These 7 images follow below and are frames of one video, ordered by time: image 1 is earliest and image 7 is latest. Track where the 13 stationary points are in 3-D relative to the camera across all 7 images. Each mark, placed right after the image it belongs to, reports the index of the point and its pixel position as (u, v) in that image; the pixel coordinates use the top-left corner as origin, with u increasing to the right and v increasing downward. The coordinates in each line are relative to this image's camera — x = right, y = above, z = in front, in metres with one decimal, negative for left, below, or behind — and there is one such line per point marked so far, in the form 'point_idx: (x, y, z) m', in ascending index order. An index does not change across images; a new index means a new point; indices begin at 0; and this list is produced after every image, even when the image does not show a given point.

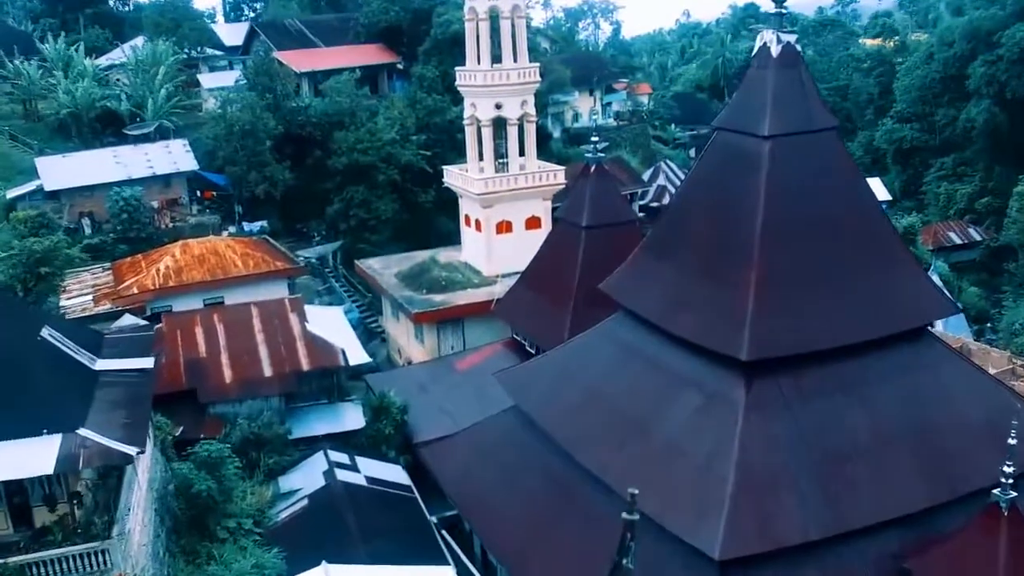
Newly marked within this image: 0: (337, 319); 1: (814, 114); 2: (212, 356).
0: (-3.3, -0.6, +18.3) m
1: (+3.7, +2.1, +11.9) m
2: (-5.0, -1.1, +16.2) m
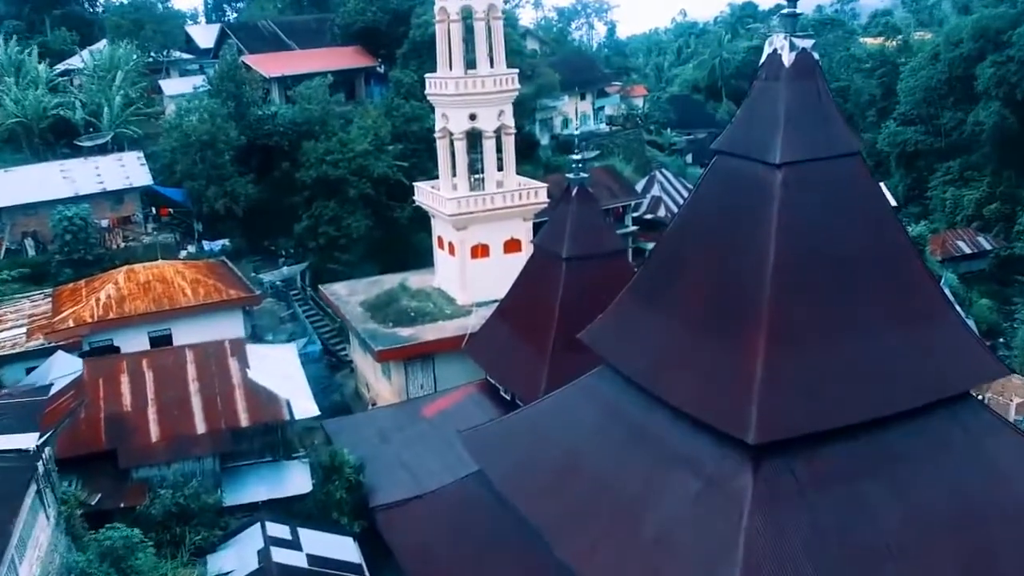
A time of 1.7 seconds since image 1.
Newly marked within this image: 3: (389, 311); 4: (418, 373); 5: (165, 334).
0: (-3.7, -1.2, +16.2) m
1: (+3.3, +1.6, +9.9) m
2: (-5.4, -1.8, +14.1) m
3: (-2.5, -0.5, +19.2) m
4: (-1.8, -1.6, +18.2) m
5: (-7.0, -0.9, +19.6) m
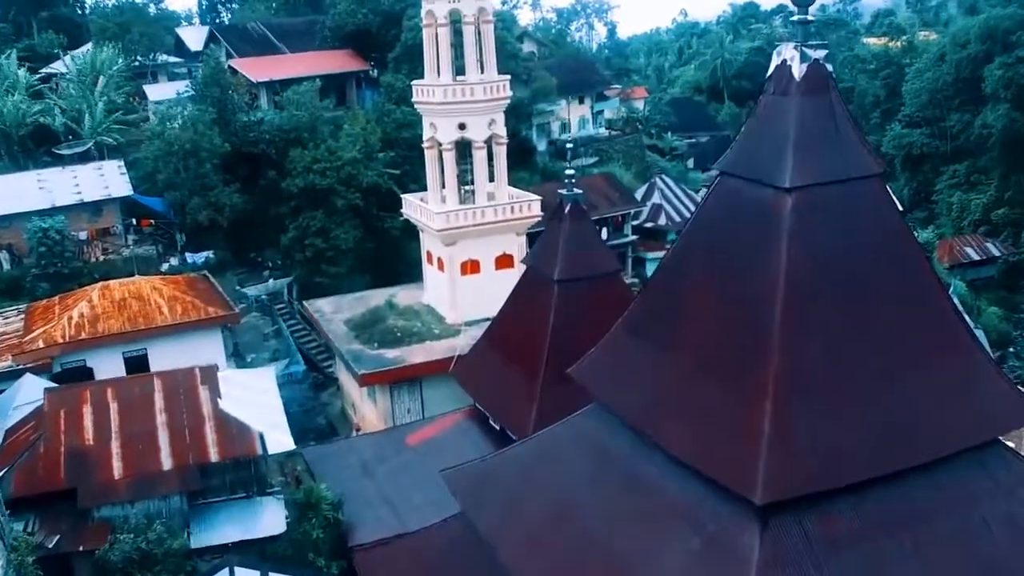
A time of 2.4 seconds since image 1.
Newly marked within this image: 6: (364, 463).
0: (-3.9, -1.6, +15.3) m
1: (+3.1, +1.2, +8.9) m
2: (-5.6, -2.1, +13.2) m
3: (-2.6, -0.8, +18.2) m
4: (-1.9, -1.9, +17.3) m
5: (-7.2, -1.3, +18.7) m
6: (-2.4, -2.8, +15.4) m
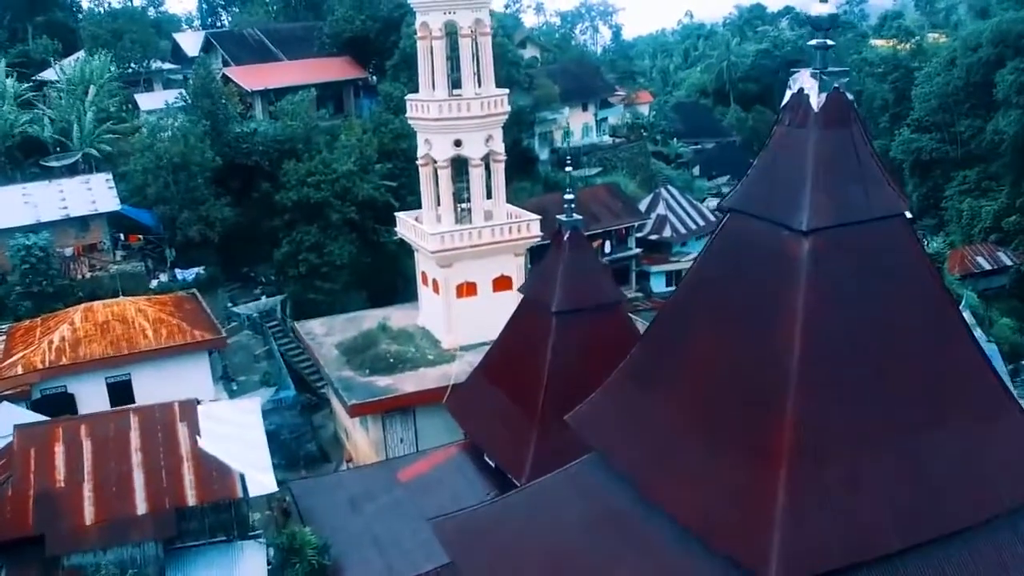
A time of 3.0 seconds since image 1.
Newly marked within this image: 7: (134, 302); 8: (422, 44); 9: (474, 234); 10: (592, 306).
0: (-4.0, -2.0, +14.5) m
1: (+3.0, +0.8, +8.1) m
2: (-5.7, -2.5, +12.5) m
3: (-2.7, -1.2, +17.5) m
4: (-2.0, -2.4, +16.5) m
5: (-7.2, -1.7, +18.0) m
6: (-2.4, -3.2, +14.6) m
7: (-7.6, -0.3, +19.3) m
8: (-1.6, +4.3, +17.0) m
9: (-0.7, +1.0, +17.1) m
10: (+1.1, -0.2, +13.1) m
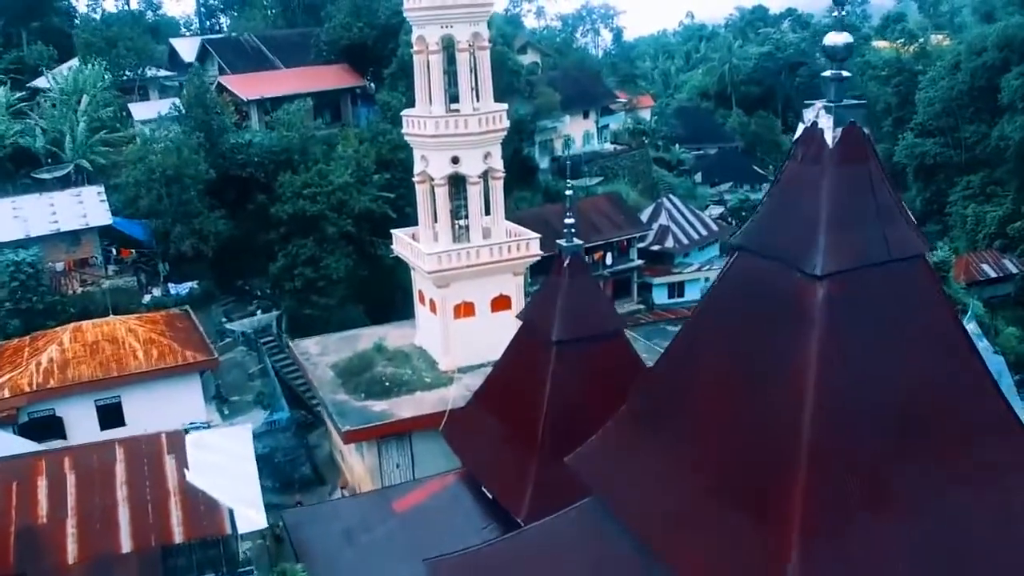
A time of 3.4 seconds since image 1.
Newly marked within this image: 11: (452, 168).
0: (-4.0, -2.4, +14.1) m
1: (+3.0, +0.4, +7.7) m
2: (-5.7, -2.9, +12.0) m
3: (-2.7, -1.6, +17.1) m
4: (-2.0, -2.7, +16.1) m
5: (-7.2, -2.1, +17.6) m
6: (-2.4, -3.6, +14.2) m
7: (-7.6, -0.6, +18.9) m
8: (-1.6, +3.9, +16.6) m
9: (-0.7, +0.6, +16.7) m
10: (+1.1, -0.6, +12.6) m
11: (-1.0, +2.1, +16.6) m
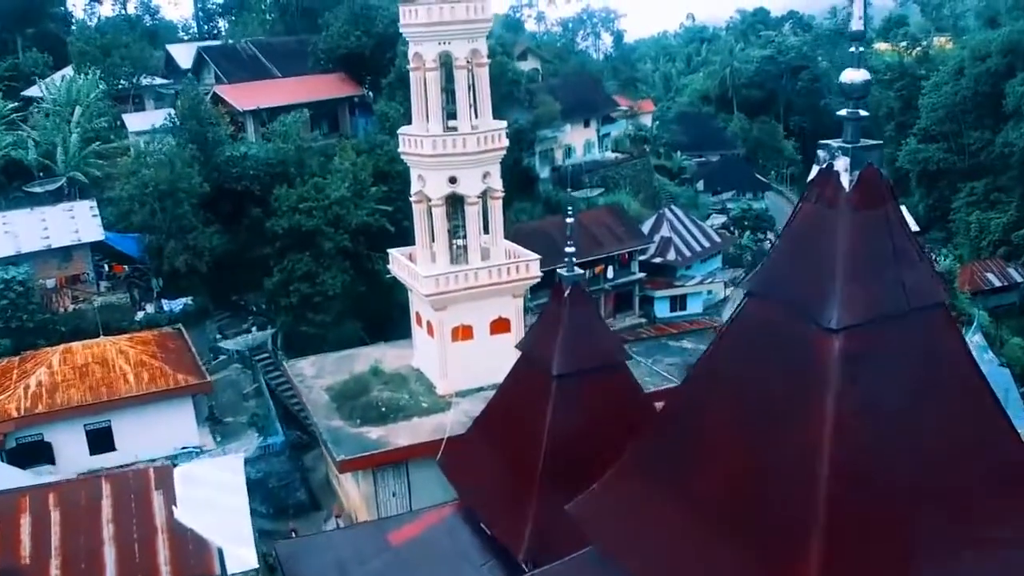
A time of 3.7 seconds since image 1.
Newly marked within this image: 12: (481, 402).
0: (-4.0, -2.8, +13.7) m
1: (+3.0, 0.0, +7.3) m
2: (-5.7, -3.3, +11.6) m
3: (-2.7, -2.0, +16.6) m
4: (-2.0, -3.1, +15.7) m
5: (-7.2, -2.5, +17.2) m
6: (-2.4, -3.9, +13.8) m
7: (-7.6, -1.0, +18.5) m
8: (-1.6, +3.6, +16.2) m
9: (-0.7, +0.2, +16.3) m
10: (+1.0, -1.0, +12.2) m
11: (-1.0, +1.7, +16.2) m
12: (-0.6, -2.0, +16.7) m
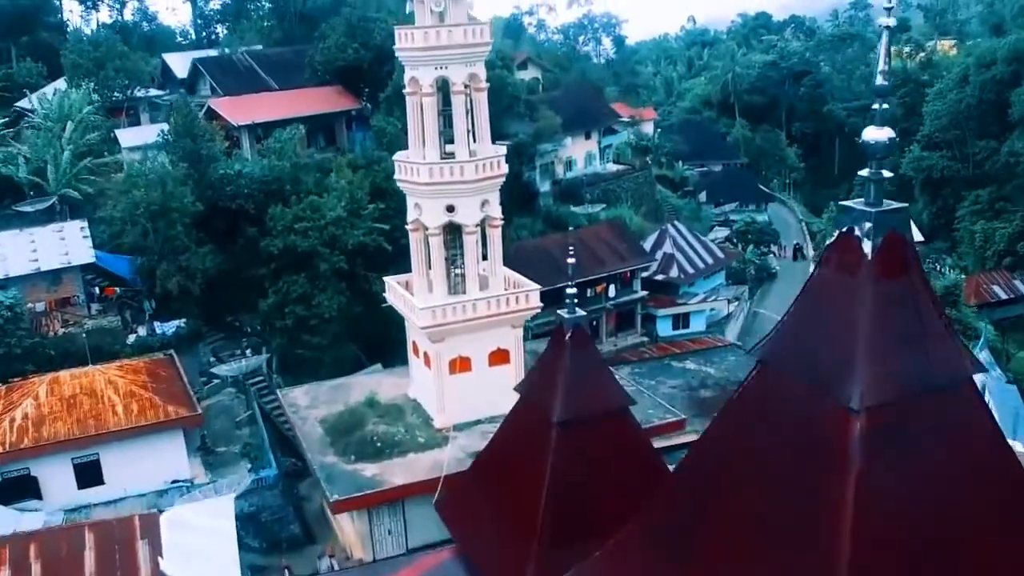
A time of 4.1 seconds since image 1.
0: (-4.0, -3.3, +13.2) m
1: (+3.0, -0.5, +6.8) m
2: (-5.7, -3.8, +11.1) m
3: (-2.7, -2.5, +16.2) m
4: (-2.0, -3.6, +15.2) m
5: (-7.3, -3.0, +16.7) m
6: (-2.5, -4.5, +13.3) m
7: (-7.6, -1.5, +18.0) m
8: (-1.6, +3.0, +15.7) m
9: (-0.7, -0.3, +15.8) m
10: (+1.0, -1.5, +11.7) m
11: (-1.1, +1.2, +15.7) m
12: (-0.6, -2.5, +16.2) m
